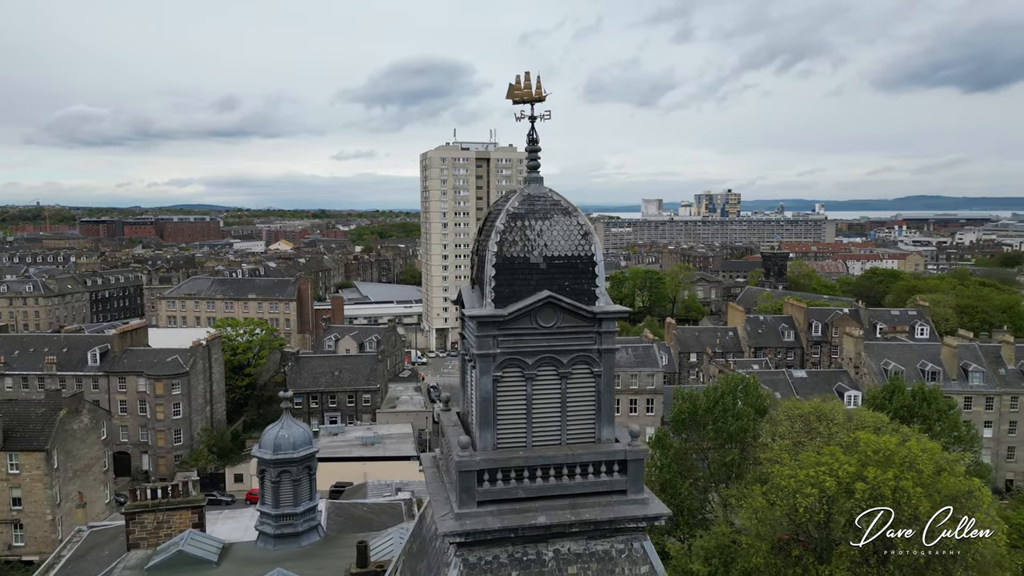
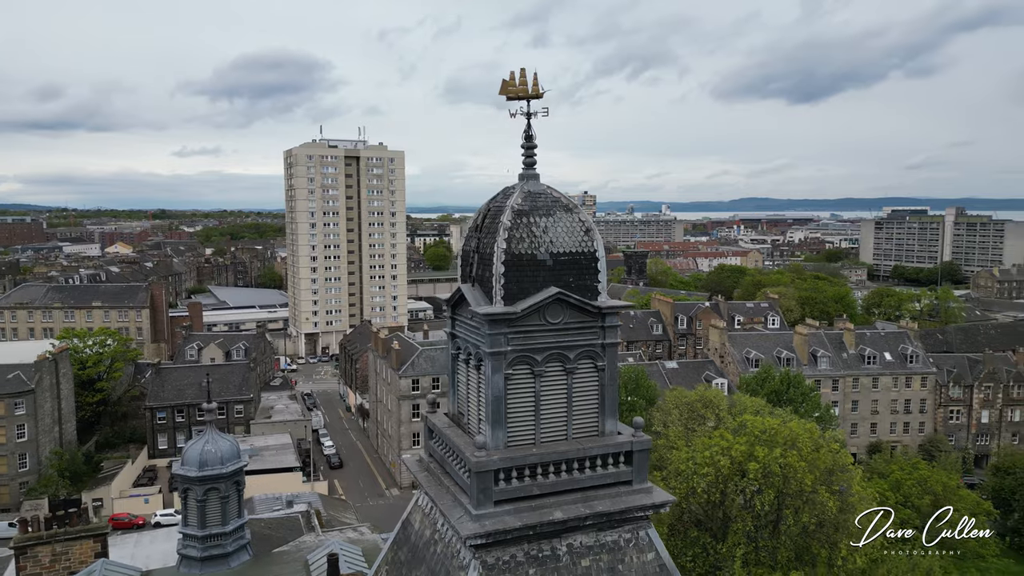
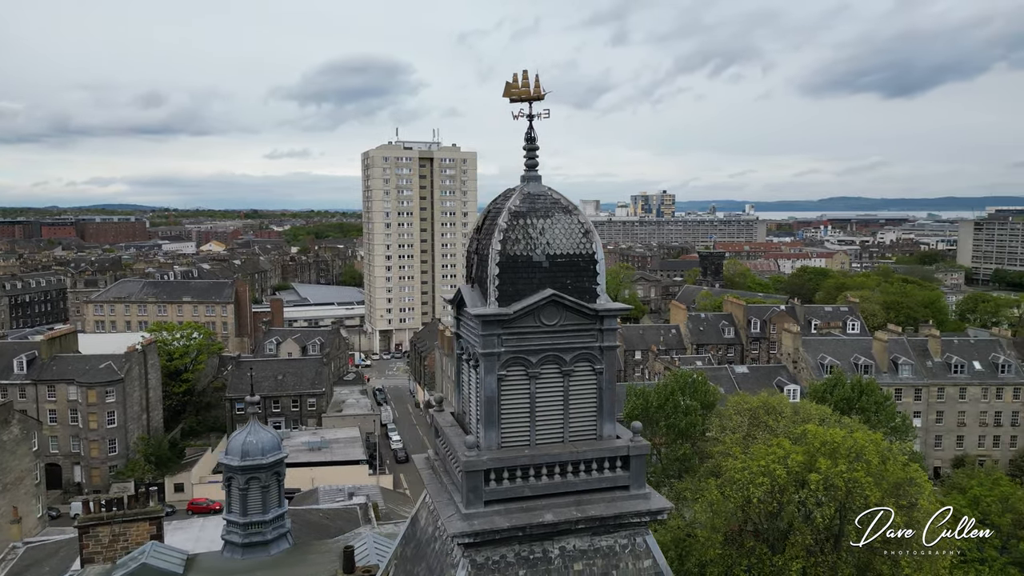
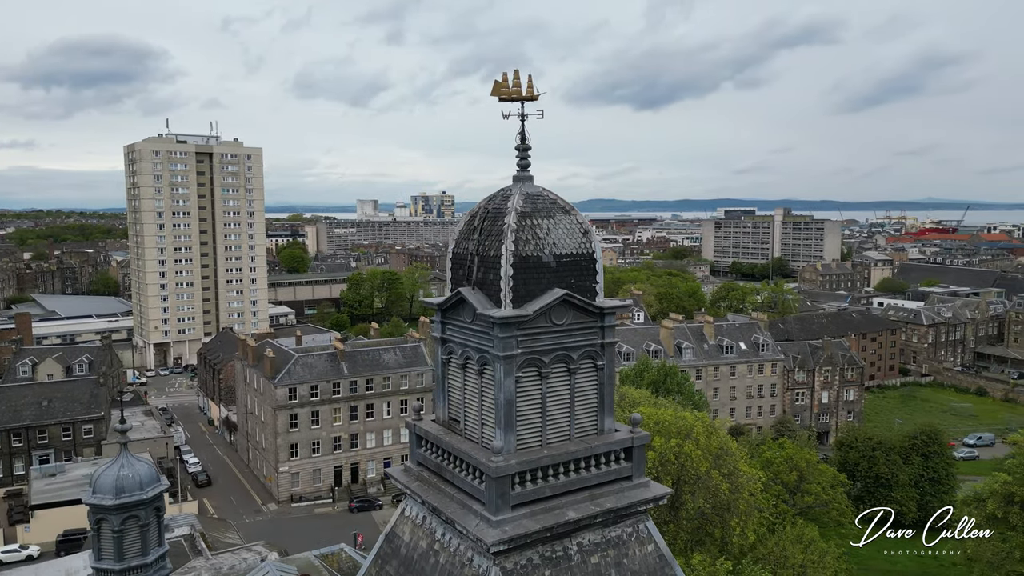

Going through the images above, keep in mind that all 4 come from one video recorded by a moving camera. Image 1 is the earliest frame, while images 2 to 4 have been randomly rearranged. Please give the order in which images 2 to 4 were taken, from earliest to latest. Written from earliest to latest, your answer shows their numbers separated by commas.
3, 2, 4
